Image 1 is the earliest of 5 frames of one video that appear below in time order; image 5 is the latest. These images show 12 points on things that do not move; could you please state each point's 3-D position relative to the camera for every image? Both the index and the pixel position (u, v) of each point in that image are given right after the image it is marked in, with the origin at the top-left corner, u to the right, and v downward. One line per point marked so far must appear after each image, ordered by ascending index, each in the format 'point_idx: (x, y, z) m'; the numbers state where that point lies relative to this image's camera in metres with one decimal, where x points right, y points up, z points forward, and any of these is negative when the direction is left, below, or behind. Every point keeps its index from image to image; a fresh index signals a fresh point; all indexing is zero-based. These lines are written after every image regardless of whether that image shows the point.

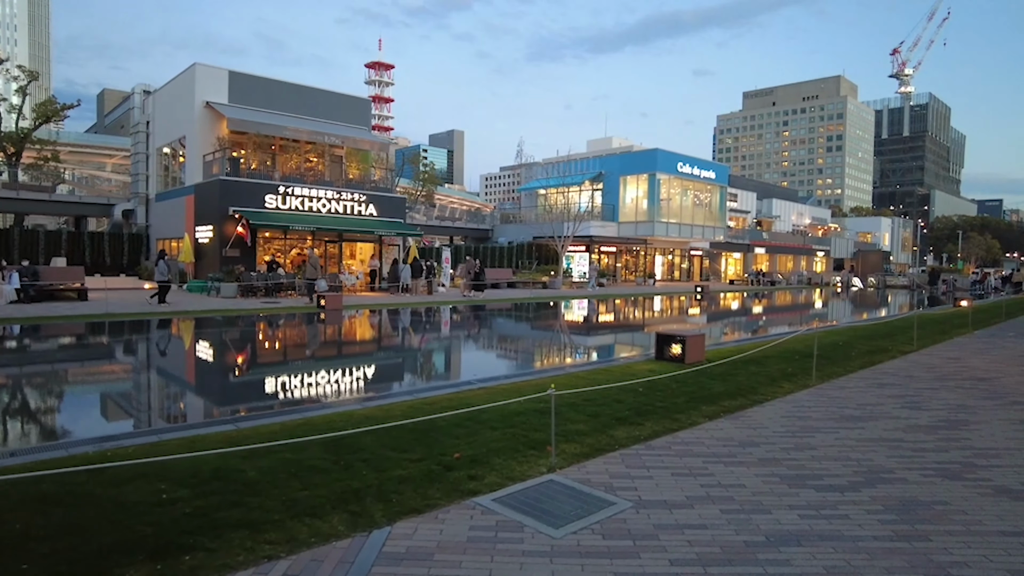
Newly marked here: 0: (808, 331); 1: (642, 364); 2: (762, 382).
0: (+6.1, -0.9, +13.2) m
1: (+1.9, -1.1, +9.3) m
2: (+3.2, -1.2, +8.2) m
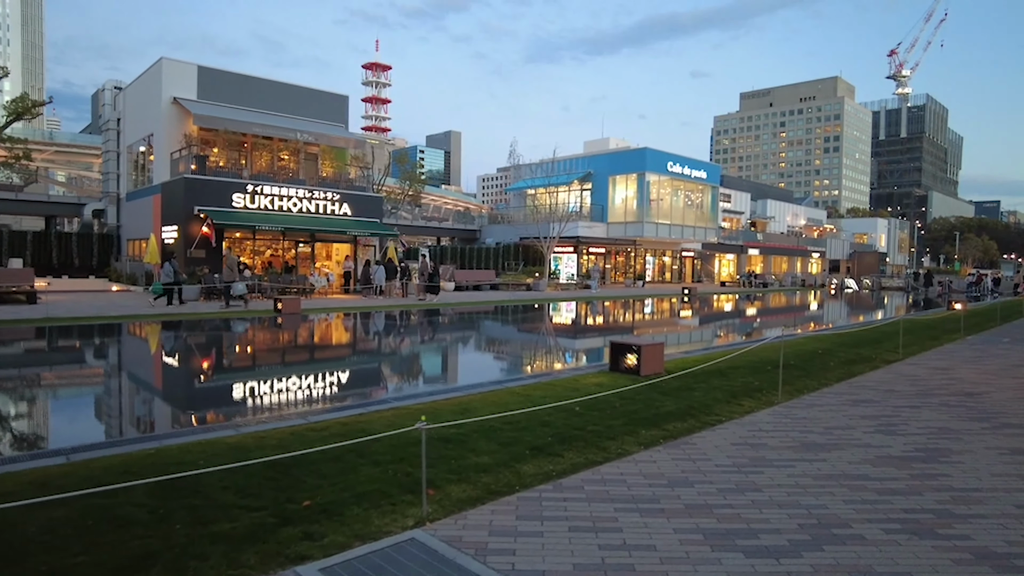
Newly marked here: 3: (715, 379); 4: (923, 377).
0: (+5.2, -1.0, +12.2) m
1: (+1.0, -1.1, +8.3) m
2: (+2.4, -1.2, +7.3) m
3: (+2.6, -1.2, +8.2) m
4: (+5.7, -1.2, +8.9) m
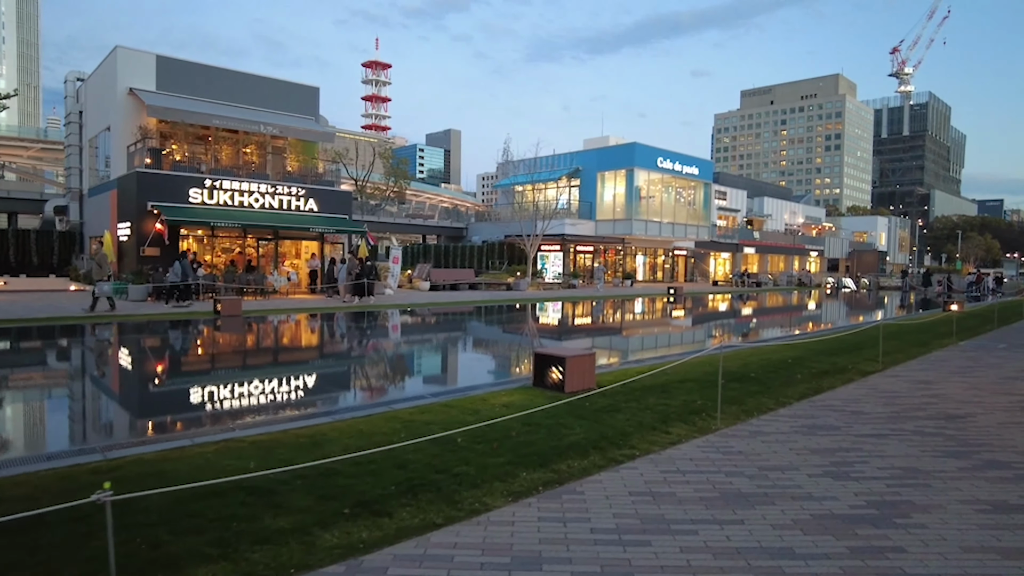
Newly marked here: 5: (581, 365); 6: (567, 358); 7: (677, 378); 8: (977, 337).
0: (+4.2, -1.0, +11.0) m
1: (-0.1, -1.1, +7.1) m
2: (+1.3, -1.3, +6.0) m
3: (+1.5, -1.2, +7.0) m
4: (+4.6, -1.2, +7.6) m
5: (+0.8, -0.9, +7.2) m
6: (+0.6, -0.8, +7.1) m
7: (+2.0, -1.1, +8.0) m
8: (+10.1, -1.1, +14.1) m
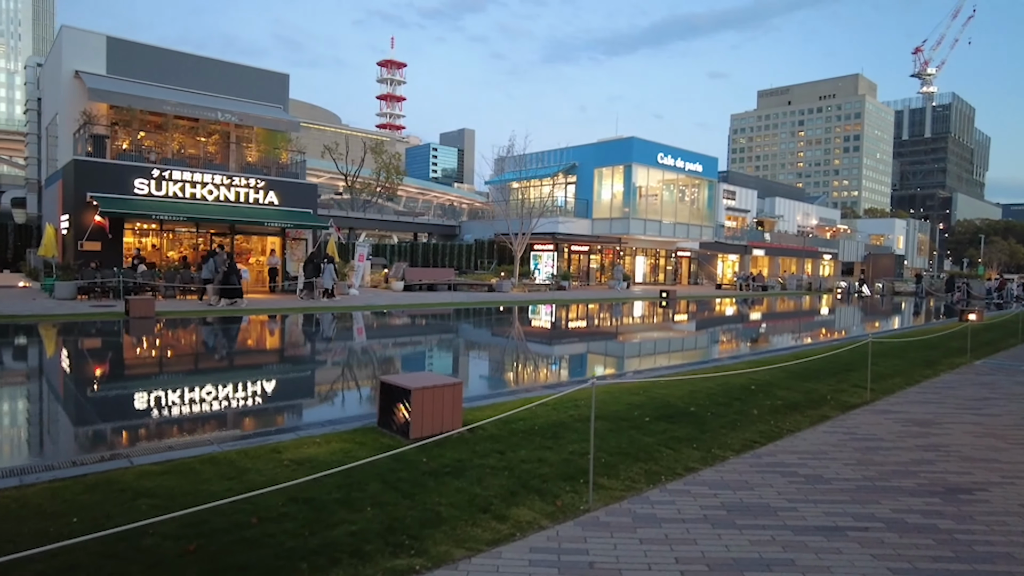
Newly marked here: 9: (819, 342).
0: (+2.9, -1.0, +8.9) m
1: (-1.4, -1.2, +5.1) m
2: (-0.1, -1.3, +4.0) m
3: (+0.1, -1.2, +5.0) m
4: (+3.2, -1.3, +5.6) m
5: (-0.6, -0.9, +5.3) m
6: (-0.8, -0.8, +5.1) m
7: (+0.7, -1.2, +6.0) m
8: (+8.9, -1.2, +11.9) m
9: (+8.5, -1.5, +17.9) m
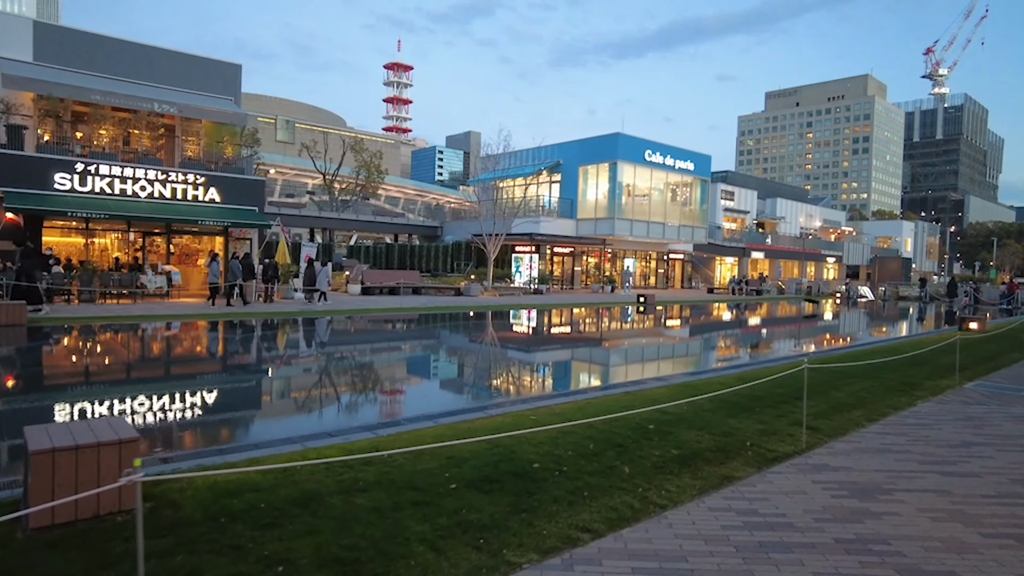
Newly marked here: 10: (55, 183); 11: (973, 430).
0: (+1.3, -1.1, +7.0) m
1: (-3.1, -1.2, +3.3) m
2: (-1.8, -1.3, +2.1) m
3: (-1.6, -1.3, +3.1) m
4: (+1.6, -1.4, +3.6) m
5: (-2.2, -0.9, +3.4) m
6: (-2.4, -0.8, +3.2) m
7: (-1.0, -1.2, +4.1) m
8: (+7.4, -1.3, +9.9) m
9: (+7.0, -1.6, +15.9) m
10: (-14.0, +3.2, +19.9) m
11: (+4.5, -1.3, +6.3) m
